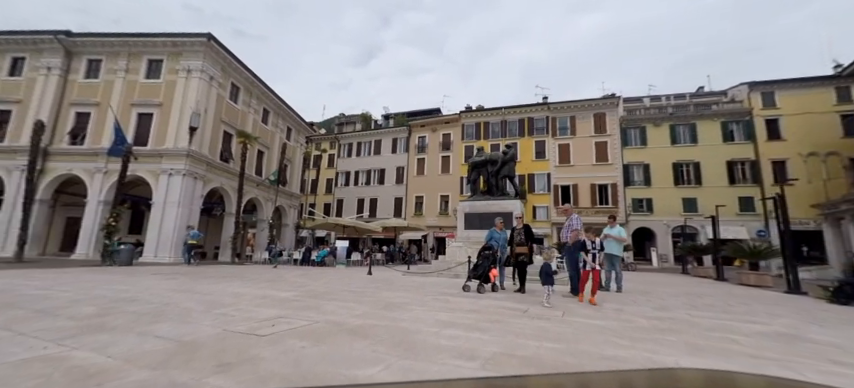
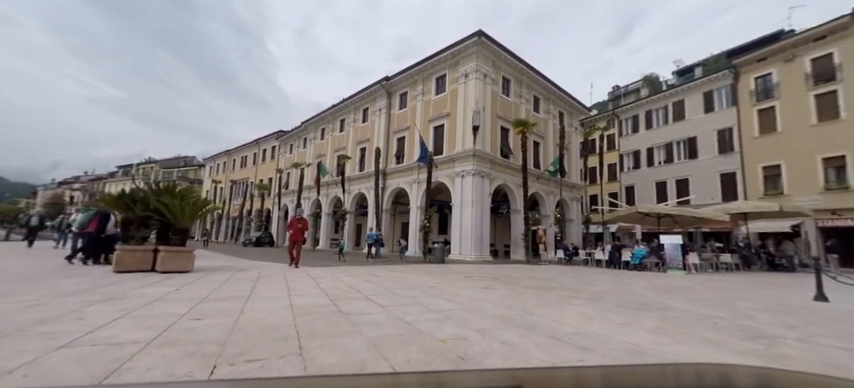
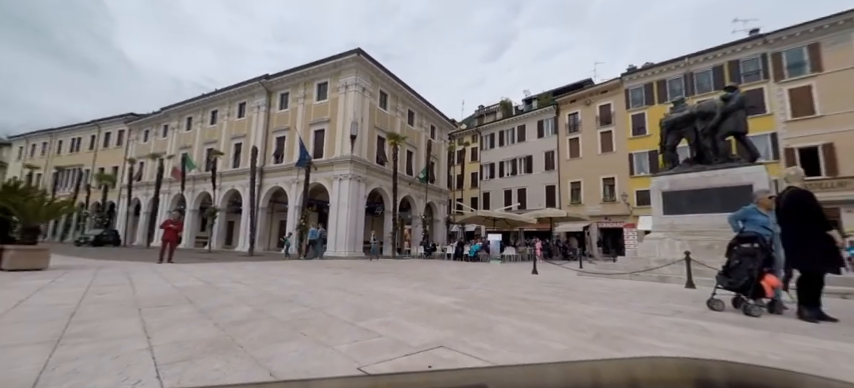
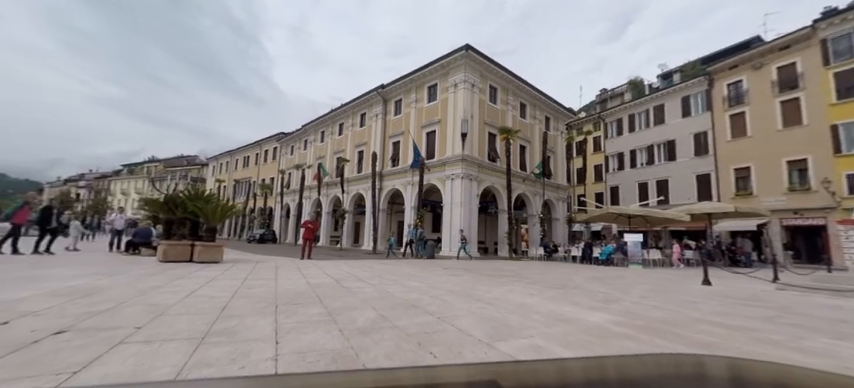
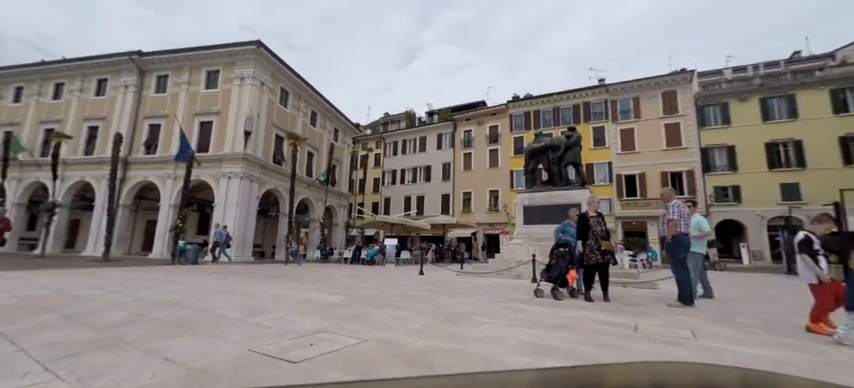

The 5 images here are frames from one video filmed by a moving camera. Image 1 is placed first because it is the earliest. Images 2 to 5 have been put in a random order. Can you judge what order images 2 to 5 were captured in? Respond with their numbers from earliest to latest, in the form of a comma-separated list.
5, 3, 4, 2
